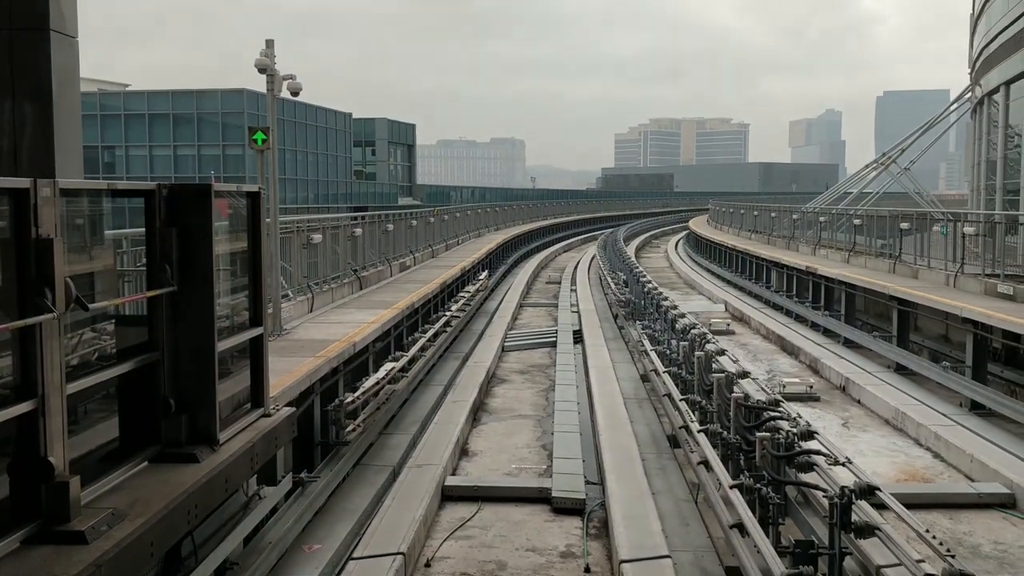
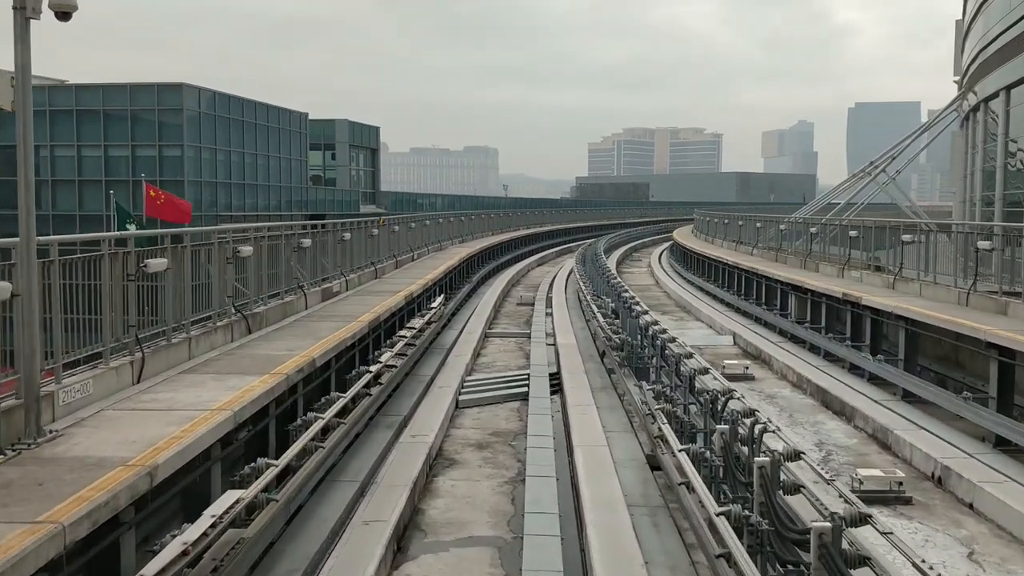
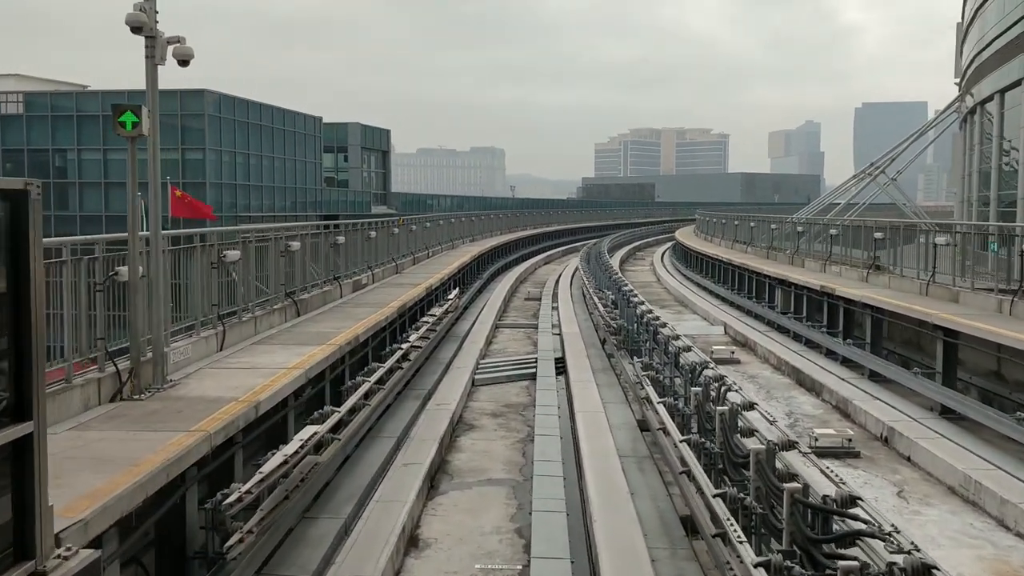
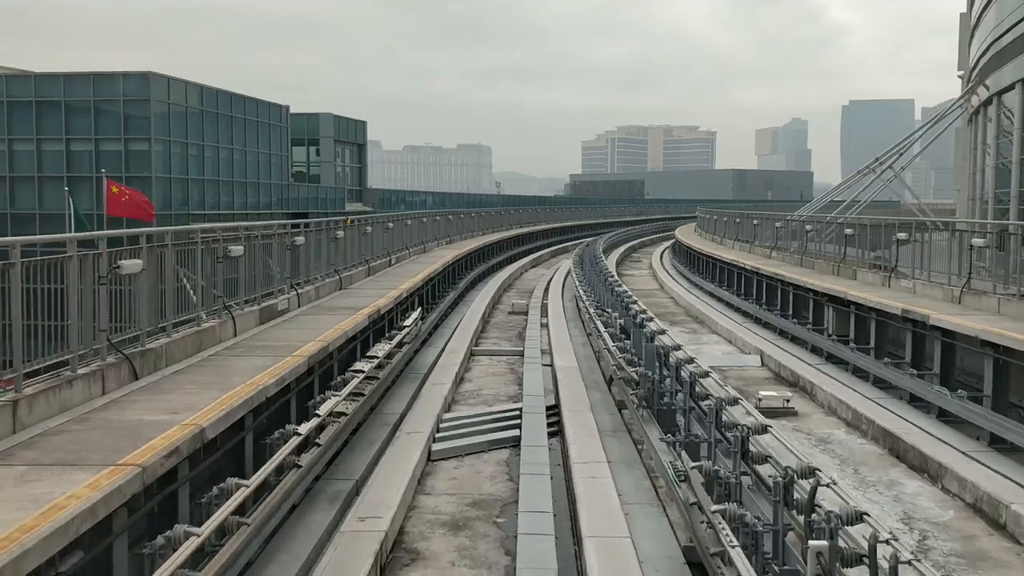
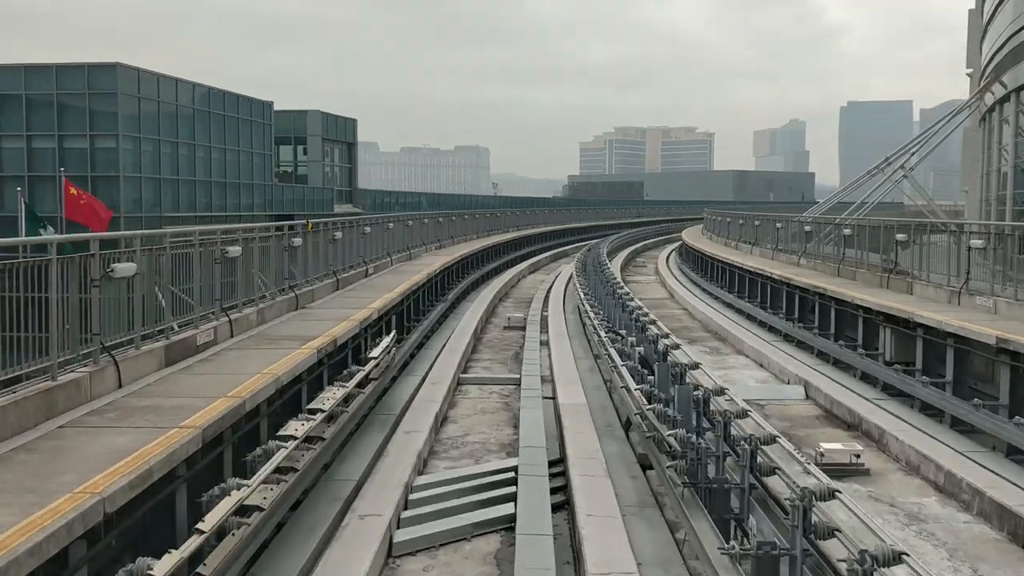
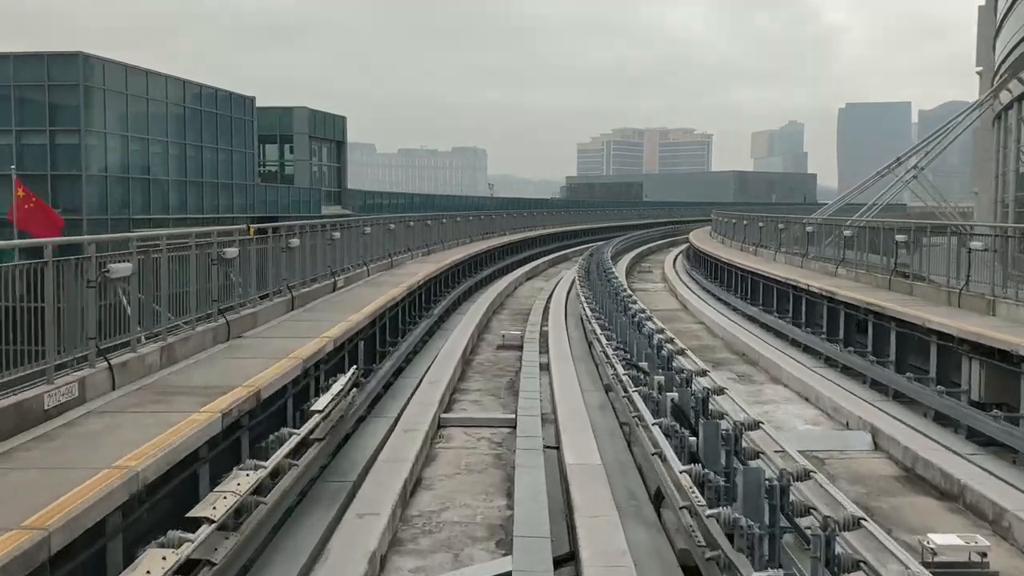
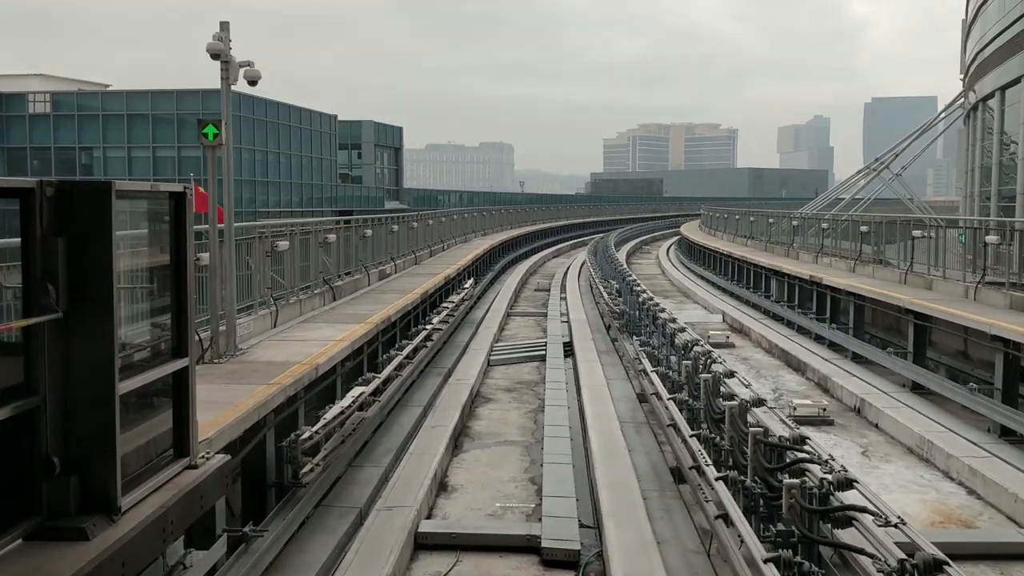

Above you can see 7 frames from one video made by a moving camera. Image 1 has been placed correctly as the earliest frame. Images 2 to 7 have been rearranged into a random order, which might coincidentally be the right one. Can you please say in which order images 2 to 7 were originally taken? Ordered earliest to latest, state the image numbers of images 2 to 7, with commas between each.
7, 3, 2, 4, 5, 6
